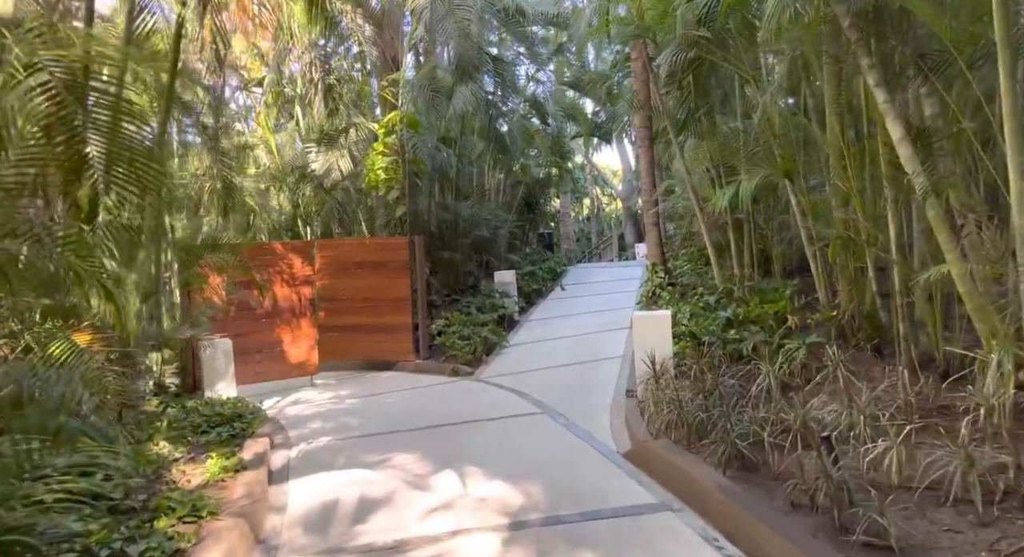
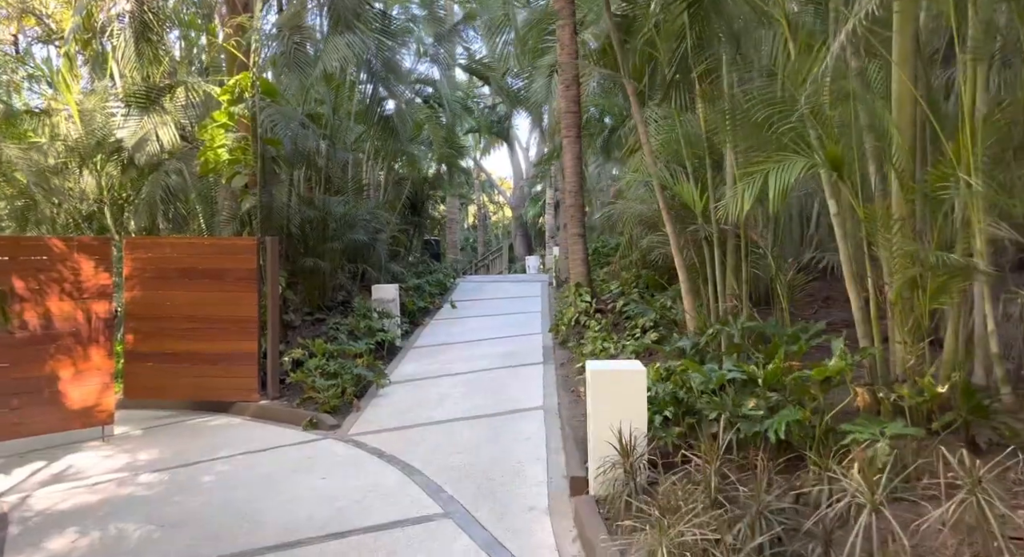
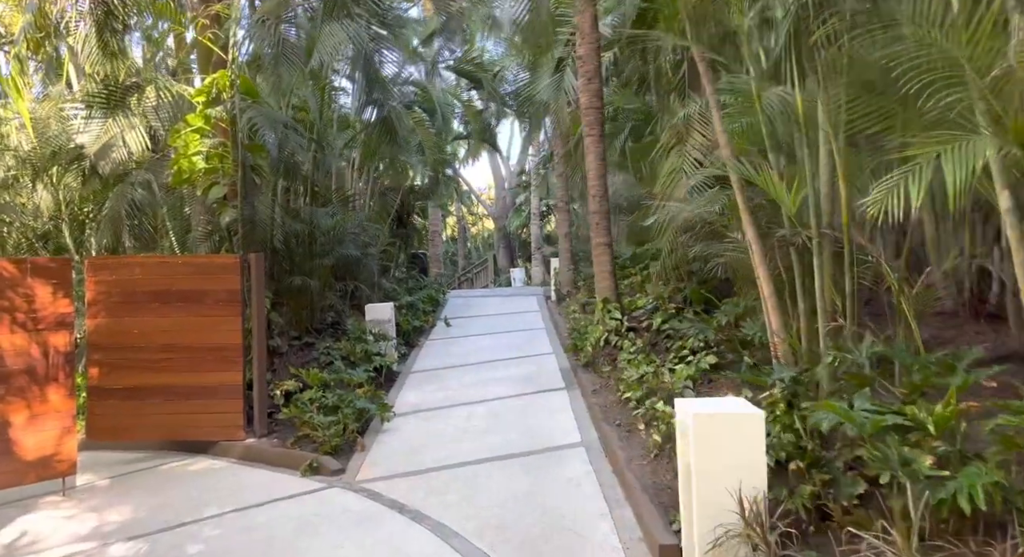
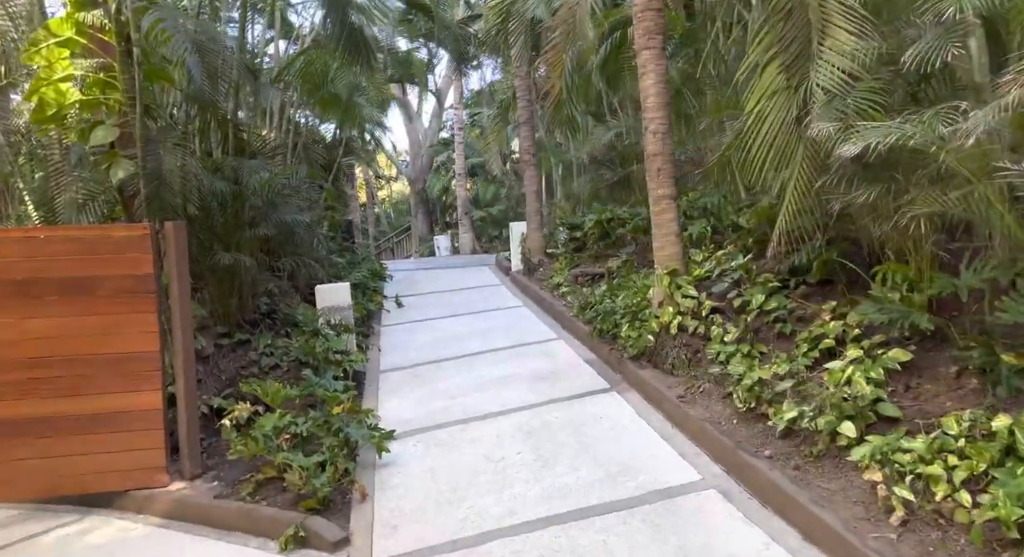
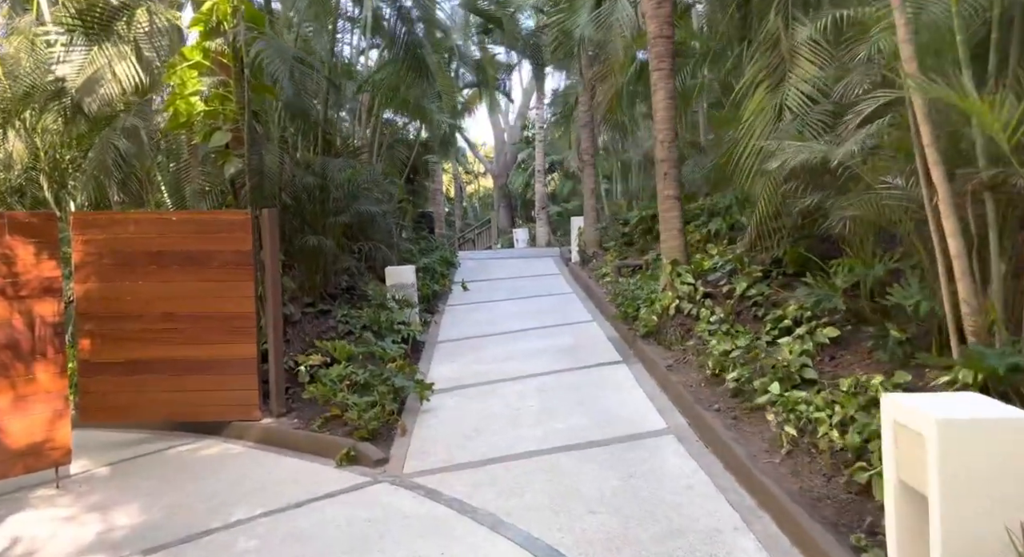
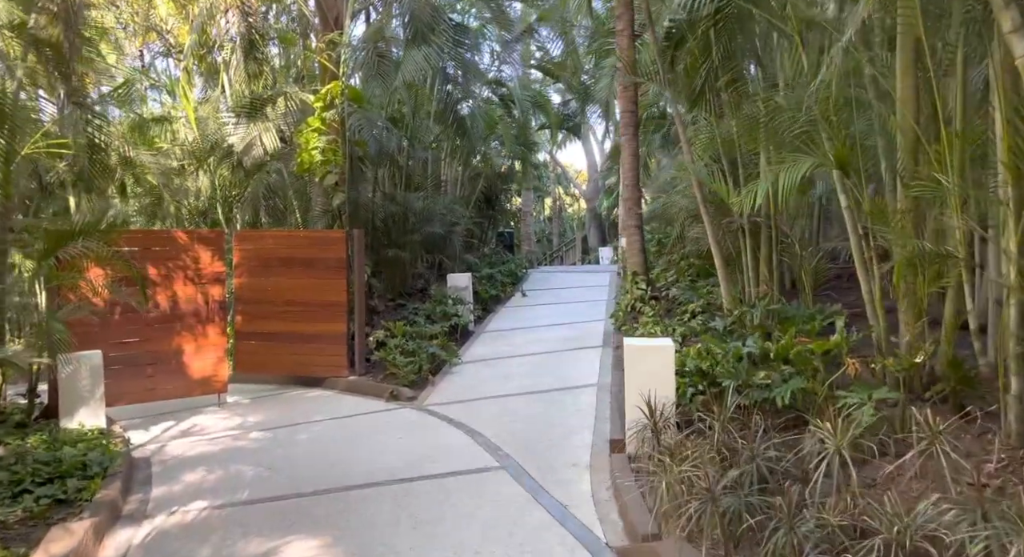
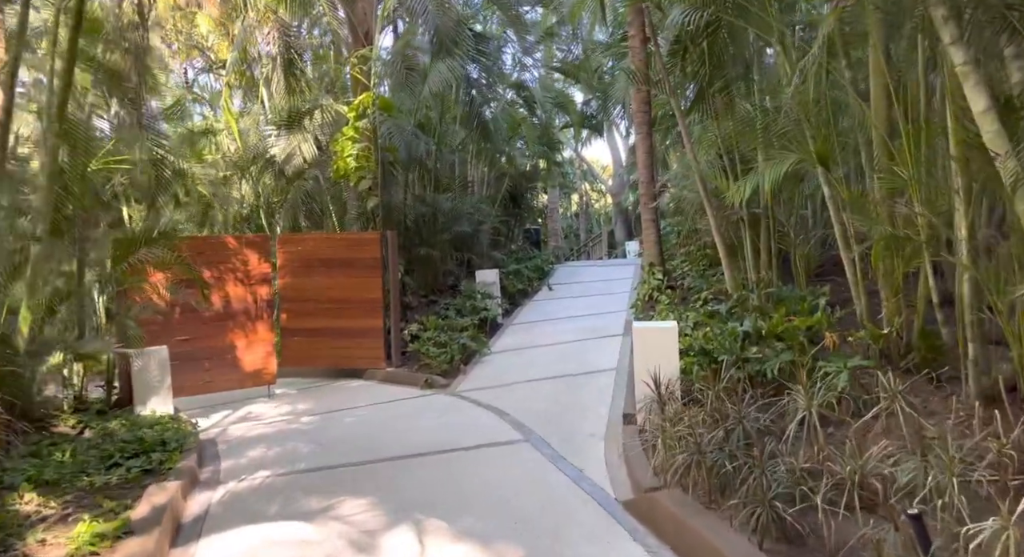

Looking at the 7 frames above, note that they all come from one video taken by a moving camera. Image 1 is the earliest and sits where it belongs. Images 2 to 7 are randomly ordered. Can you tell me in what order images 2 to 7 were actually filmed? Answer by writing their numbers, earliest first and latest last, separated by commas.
7, 6, 2, 3, 5, 4
